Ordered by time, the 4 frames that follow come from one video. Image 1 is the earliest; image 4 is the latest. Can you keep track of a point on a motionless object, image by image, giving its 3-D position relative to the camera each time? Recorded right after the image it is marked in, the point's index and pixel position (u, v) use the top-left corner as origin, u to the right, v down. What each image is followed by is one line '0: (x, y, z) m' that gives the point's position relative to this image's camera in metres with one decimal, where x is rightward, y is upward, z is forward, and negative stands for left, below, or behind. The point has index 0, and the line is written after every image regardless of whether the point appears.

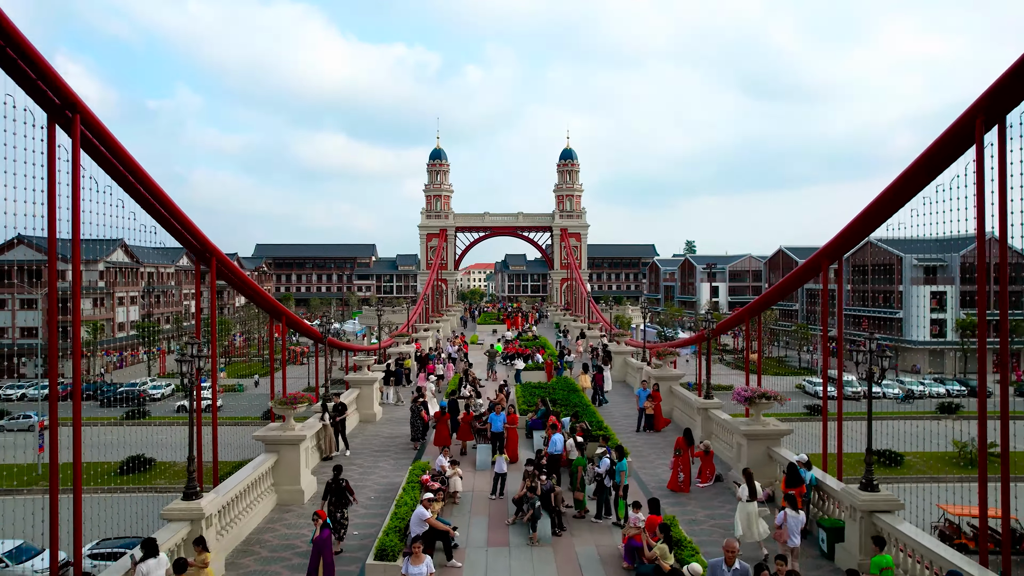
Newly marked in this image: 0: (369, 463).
0: (-3.0, -3.7, +14.8) m
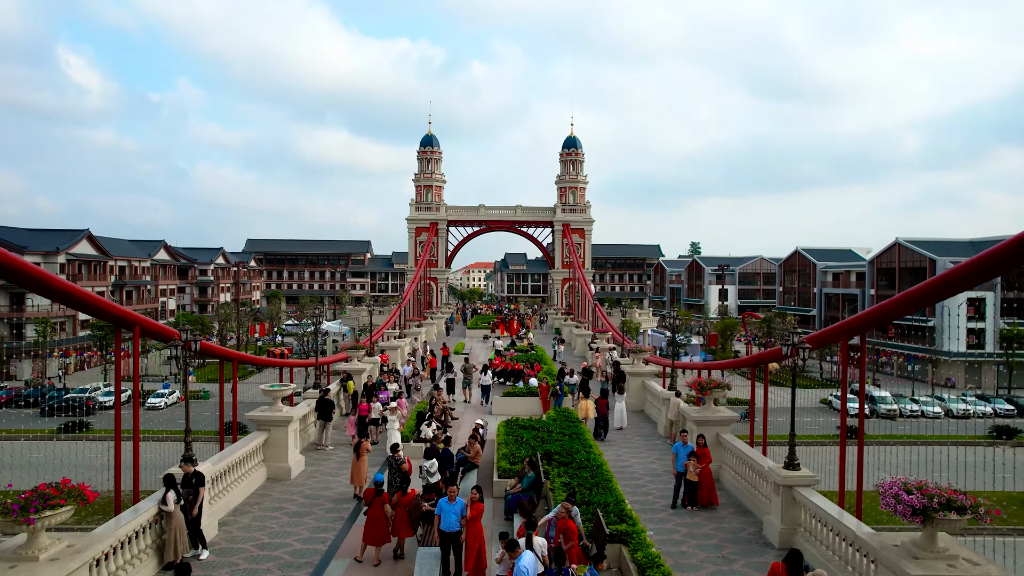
0: (-3.3, -3.7, +10.4) m
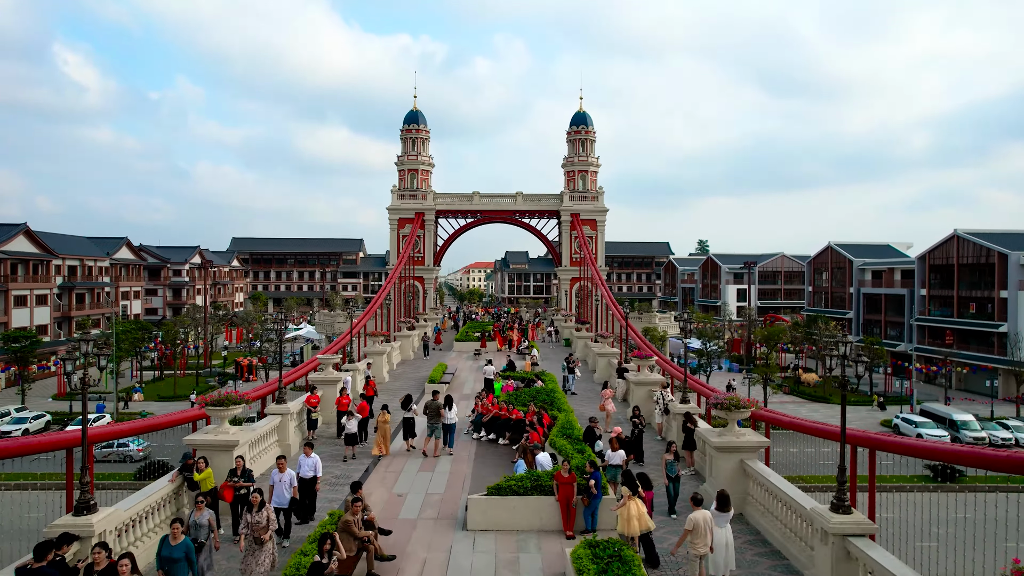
0: (-3.4, -3.8, +3.4) m
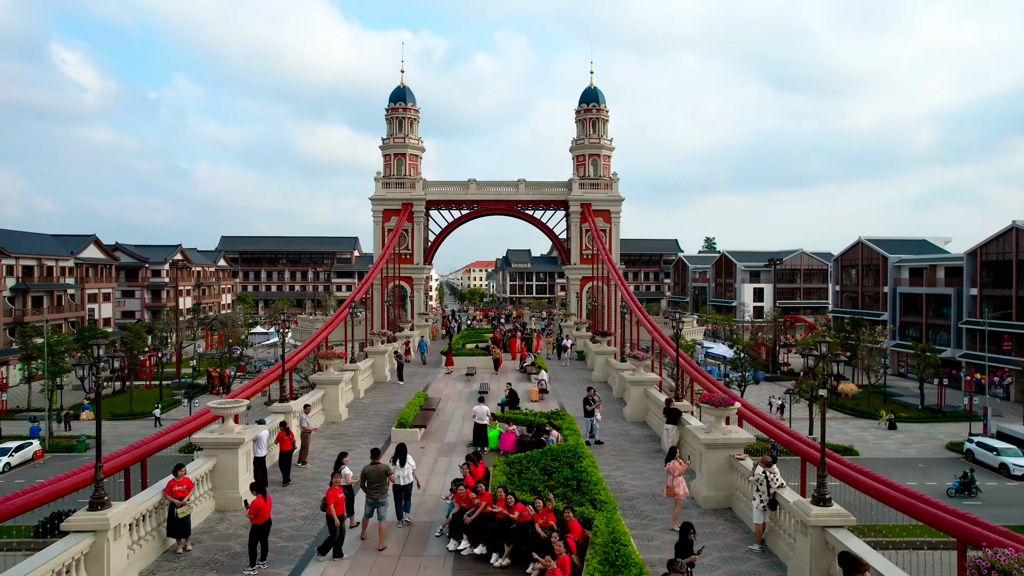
0: (-3.4, -3.9, -1.8) m
